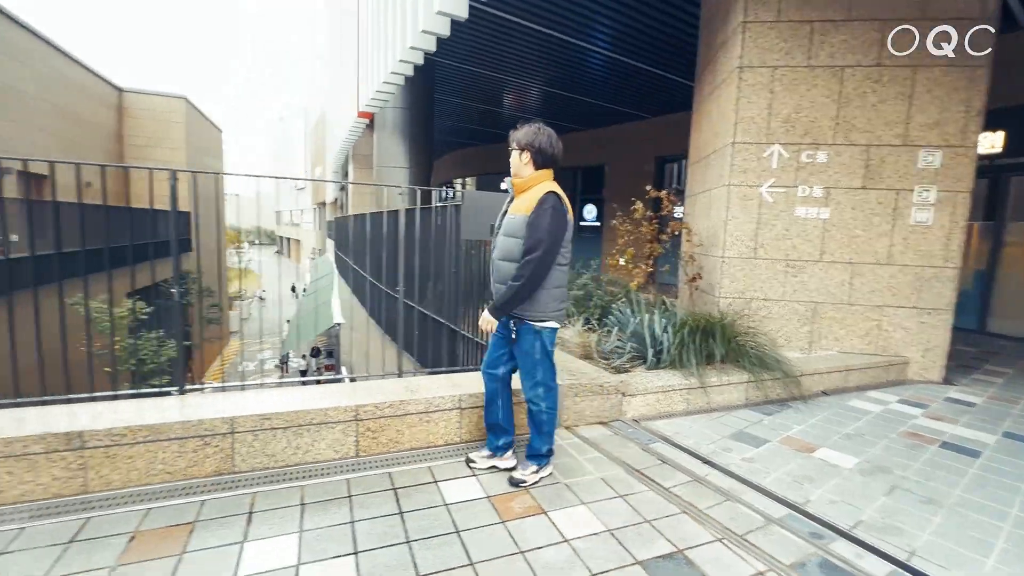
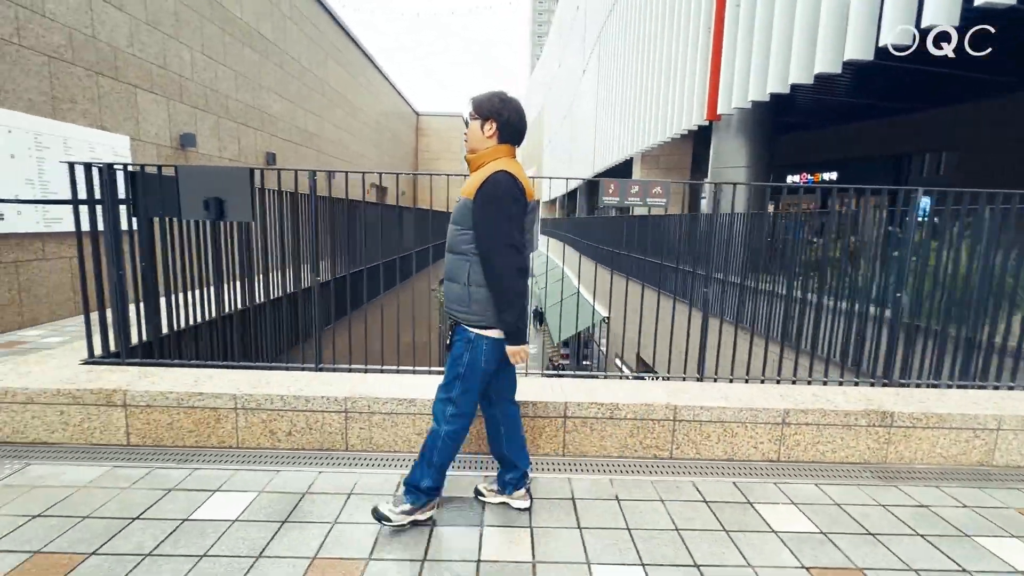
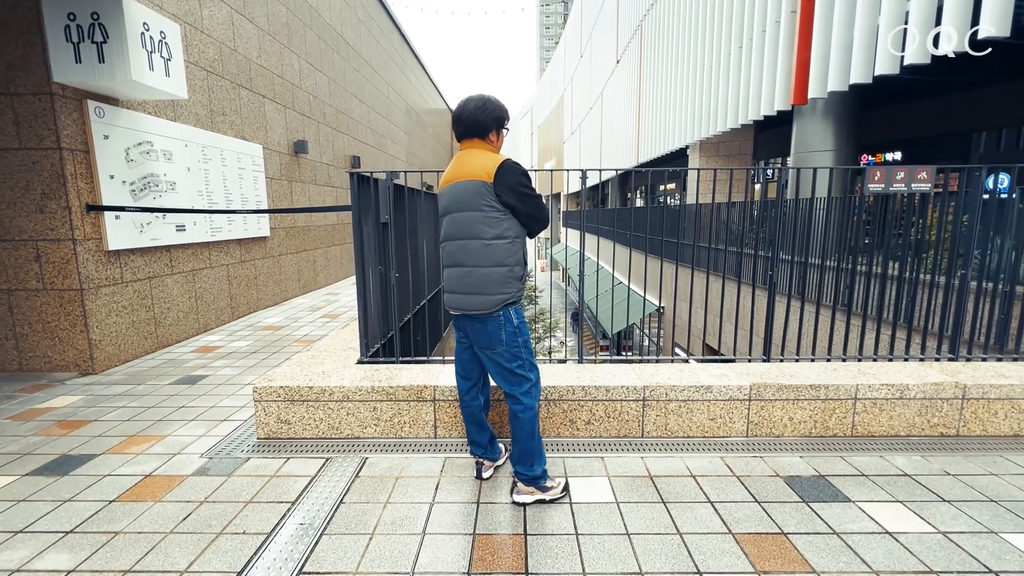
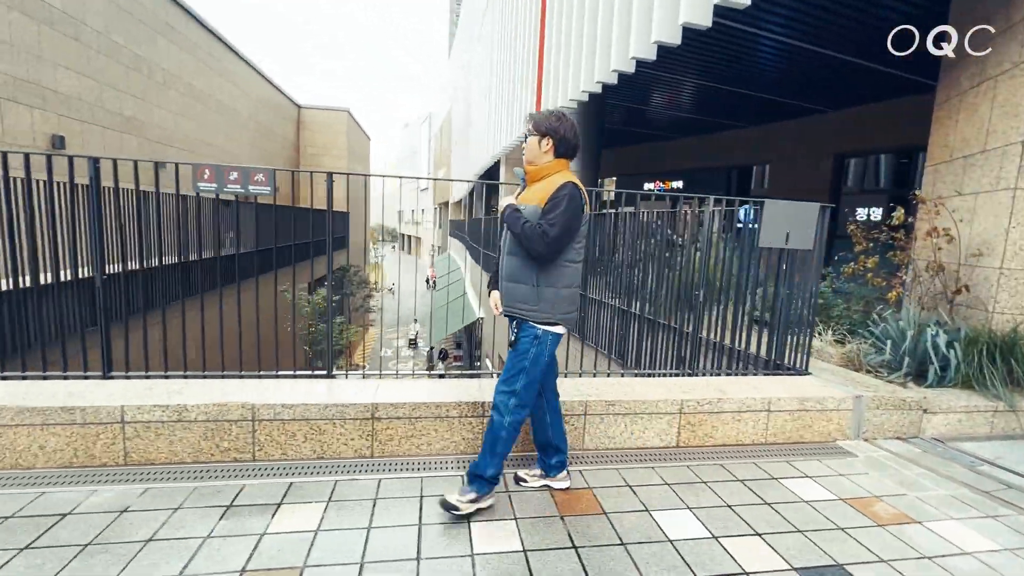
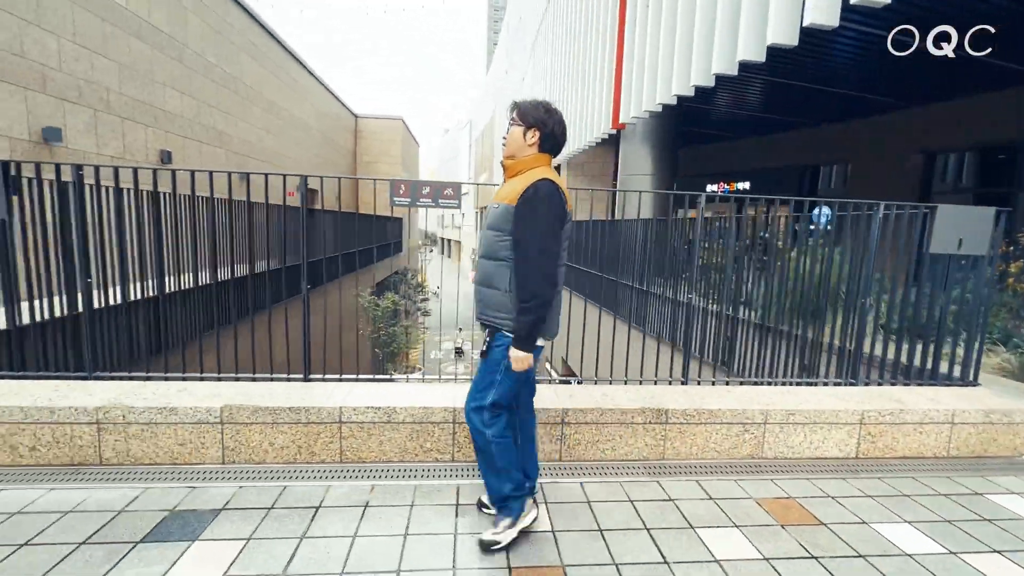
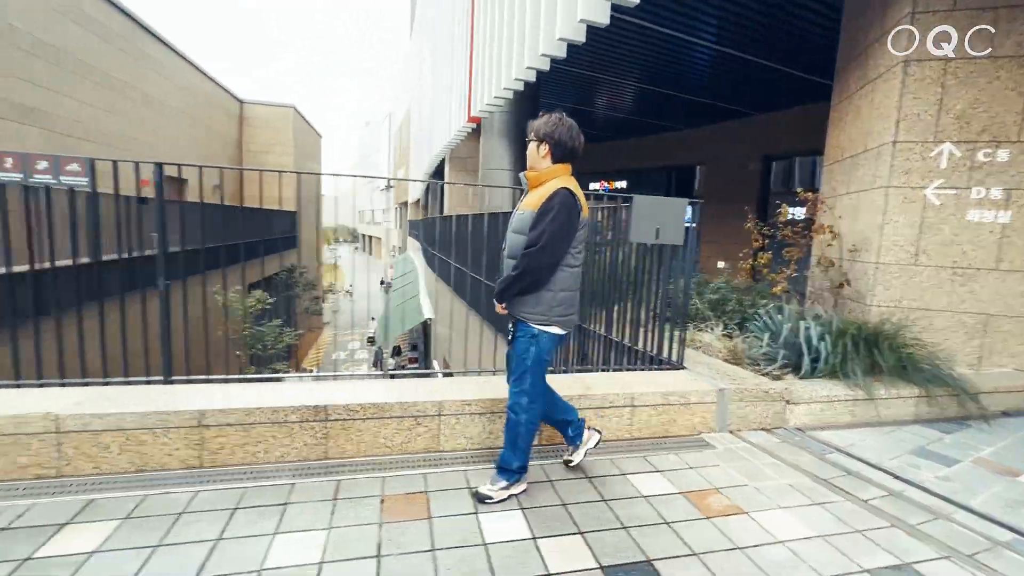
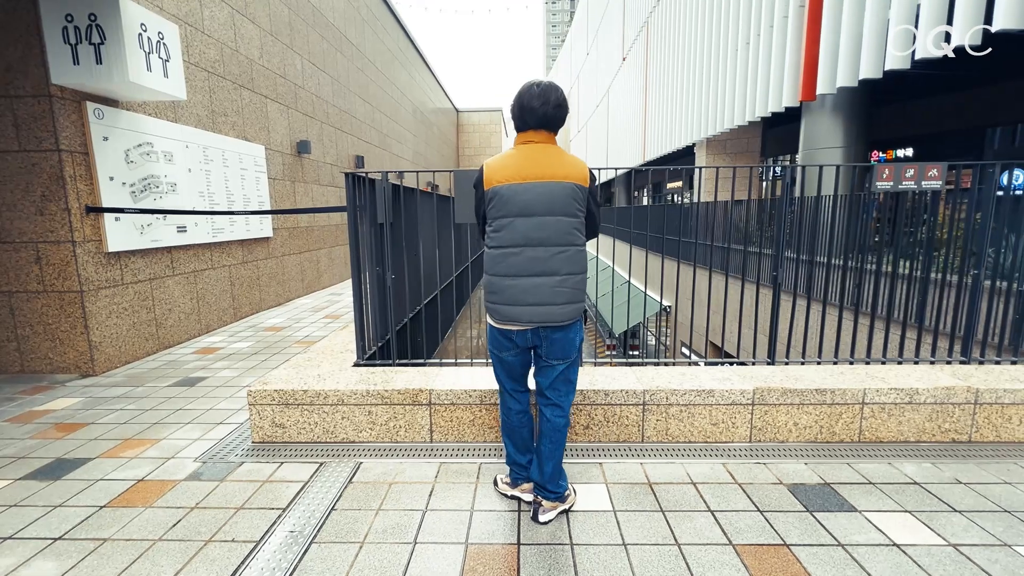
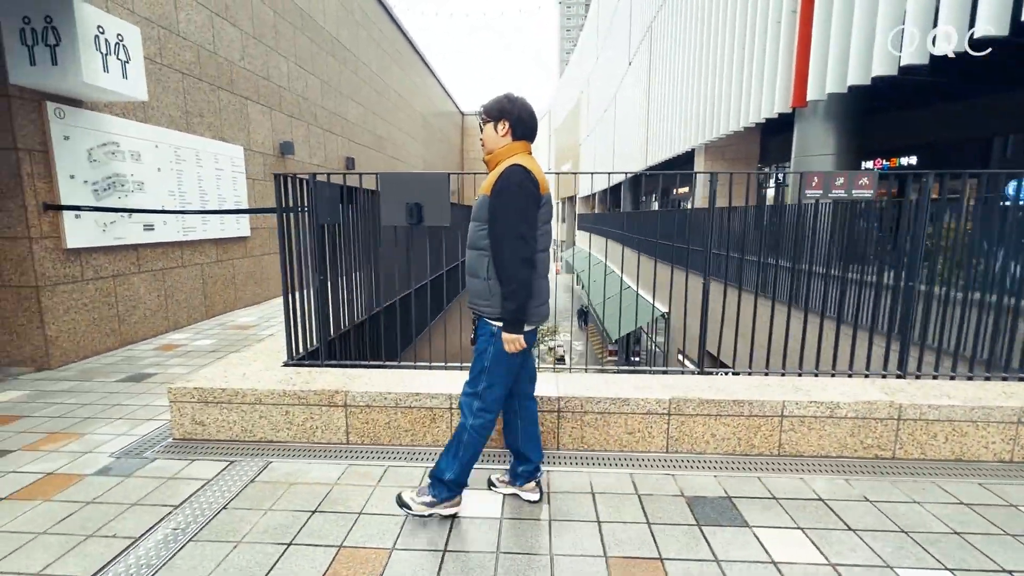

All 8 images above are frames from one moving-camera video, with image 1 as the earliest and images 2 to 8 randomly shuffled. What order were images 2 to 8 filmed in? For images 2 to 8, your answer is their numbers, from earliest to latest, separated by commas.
6, 4, 5, 2, 8, 7, 3
